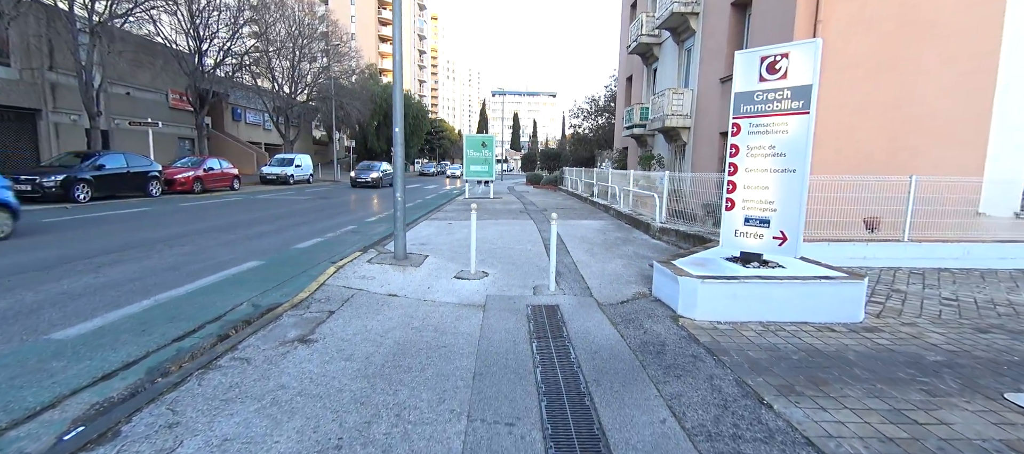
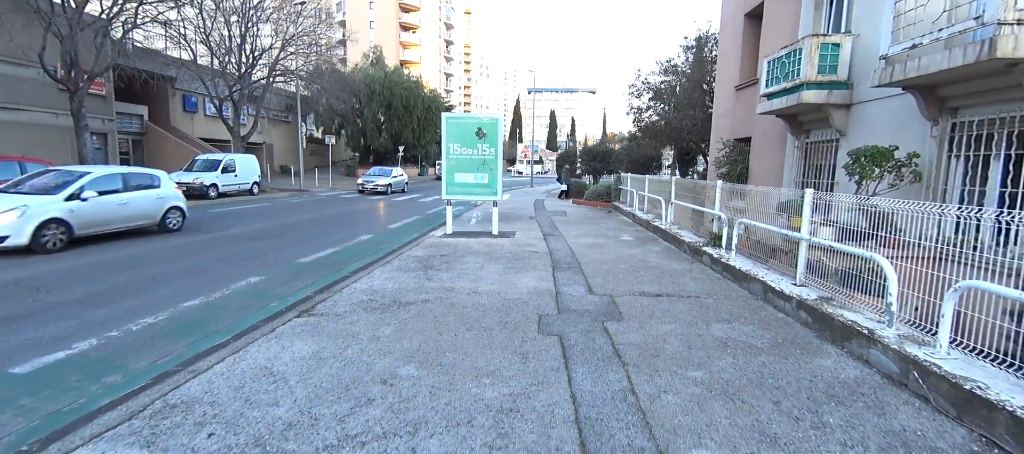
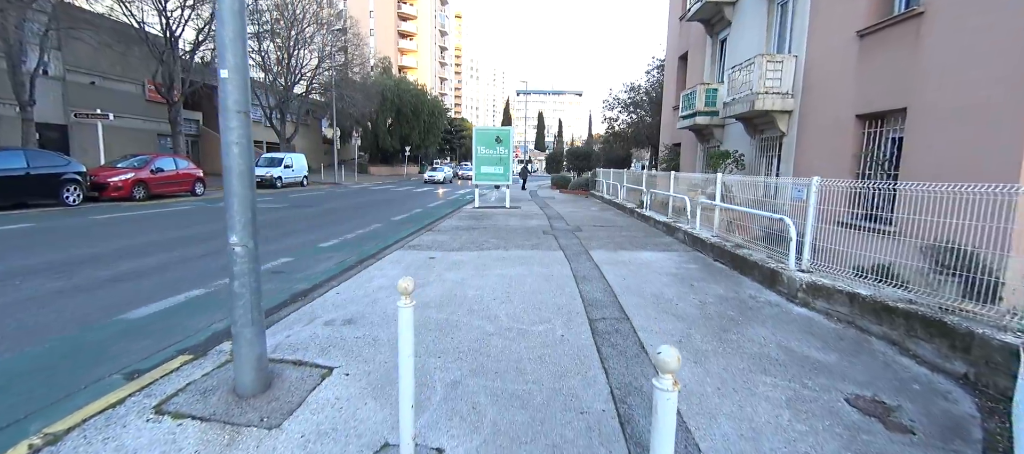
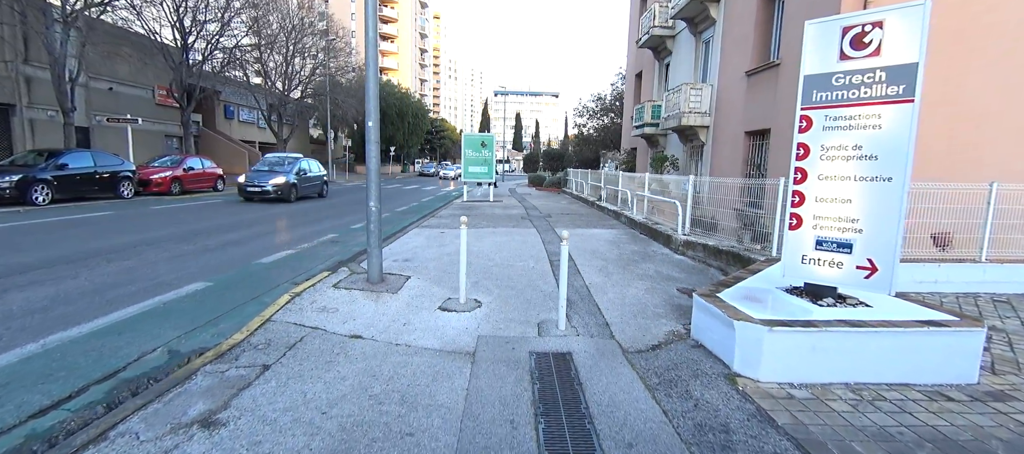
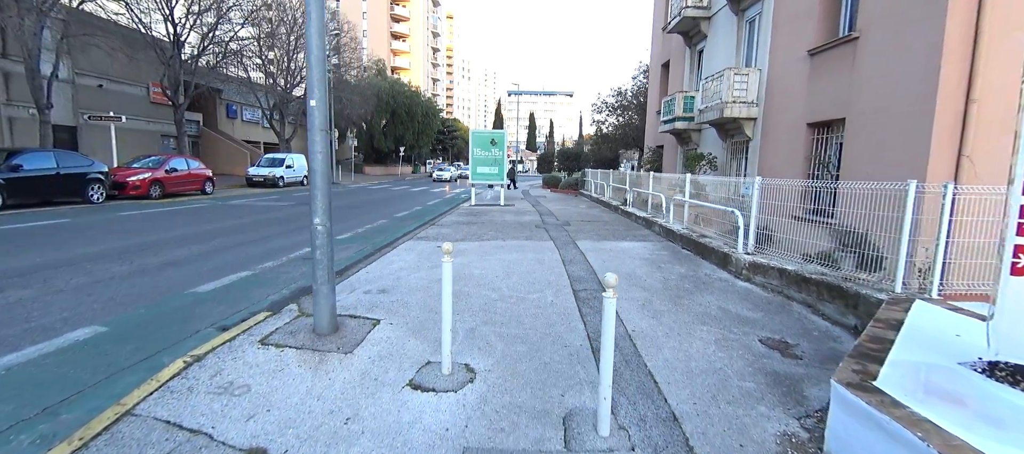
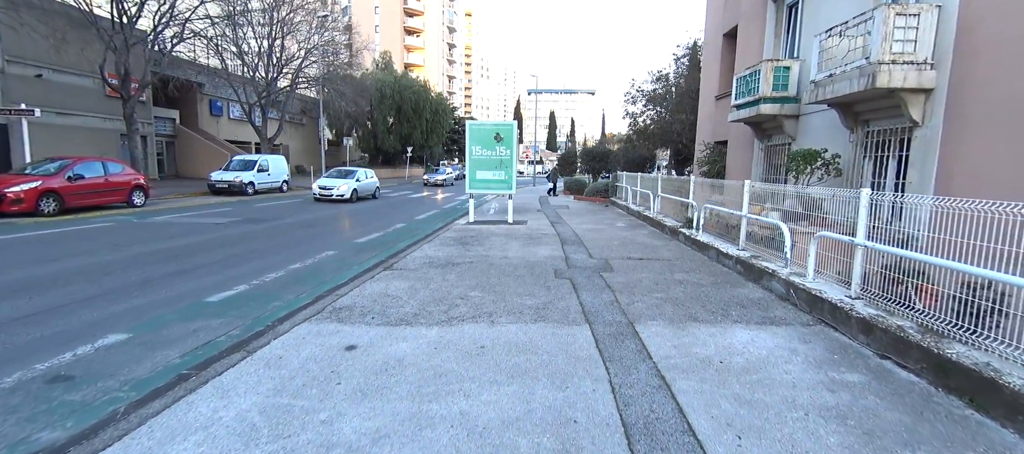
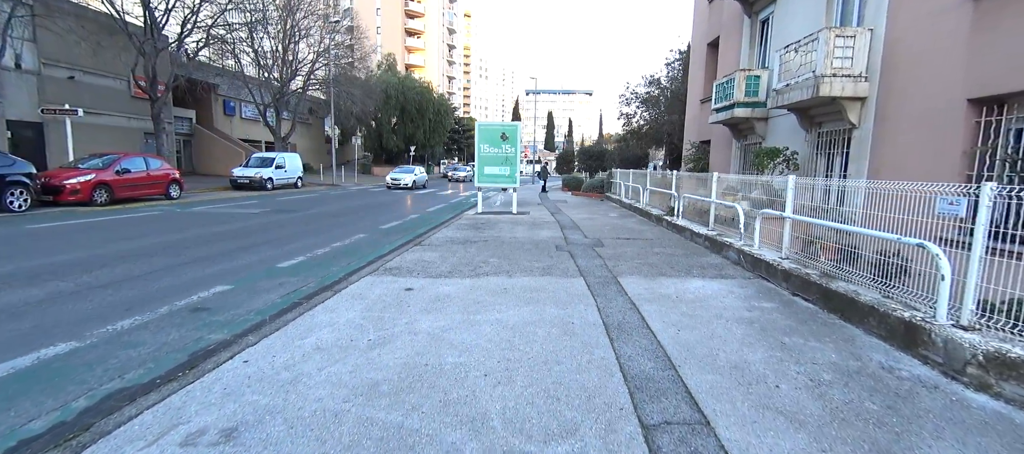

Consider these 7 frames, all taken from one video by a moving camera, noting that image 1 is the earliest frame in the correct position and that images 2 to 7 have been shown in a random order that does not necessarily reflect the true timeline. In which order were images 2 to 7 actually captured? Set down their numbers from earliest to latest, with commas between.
4, 5, 3, 7, 6, 2
